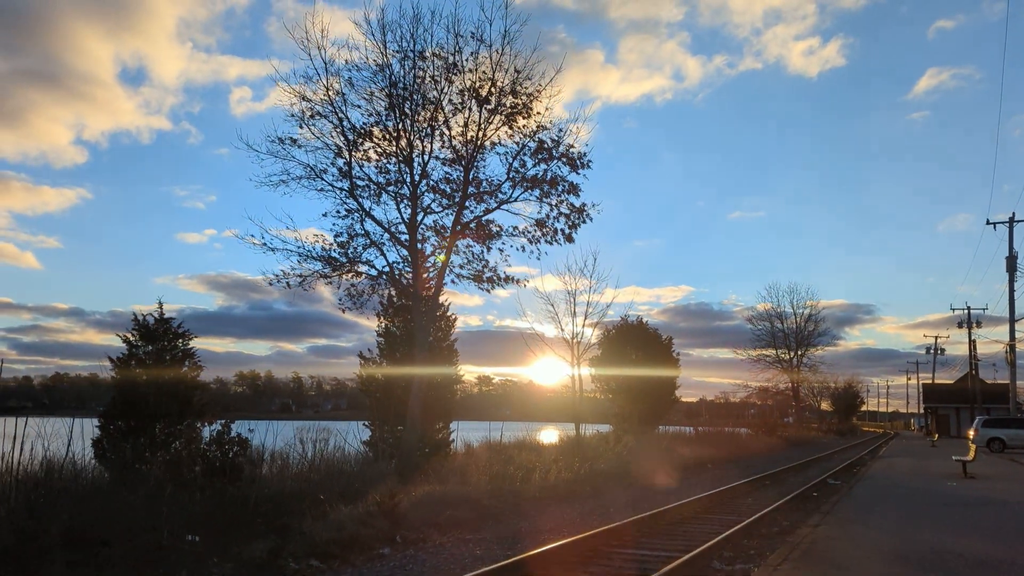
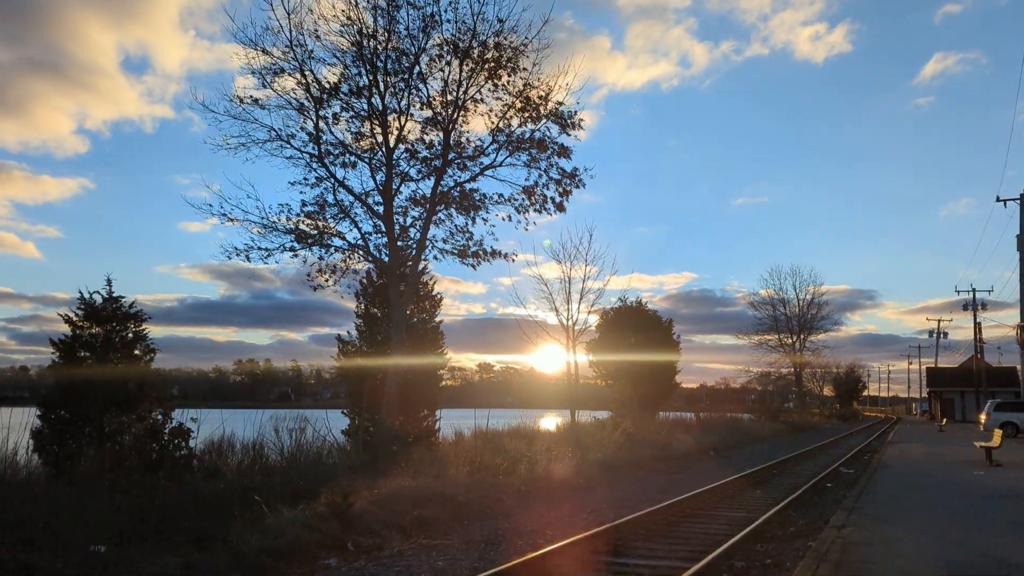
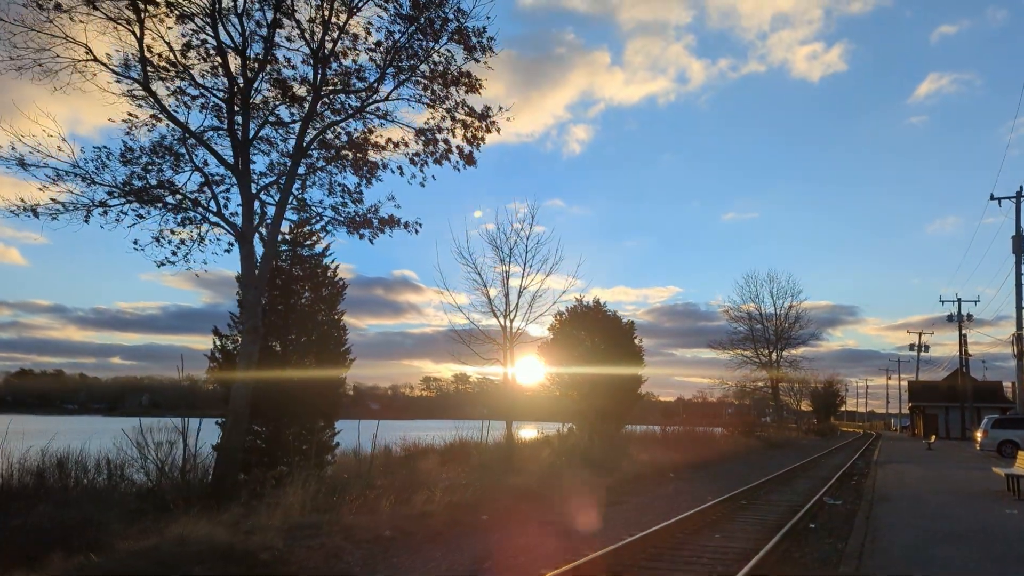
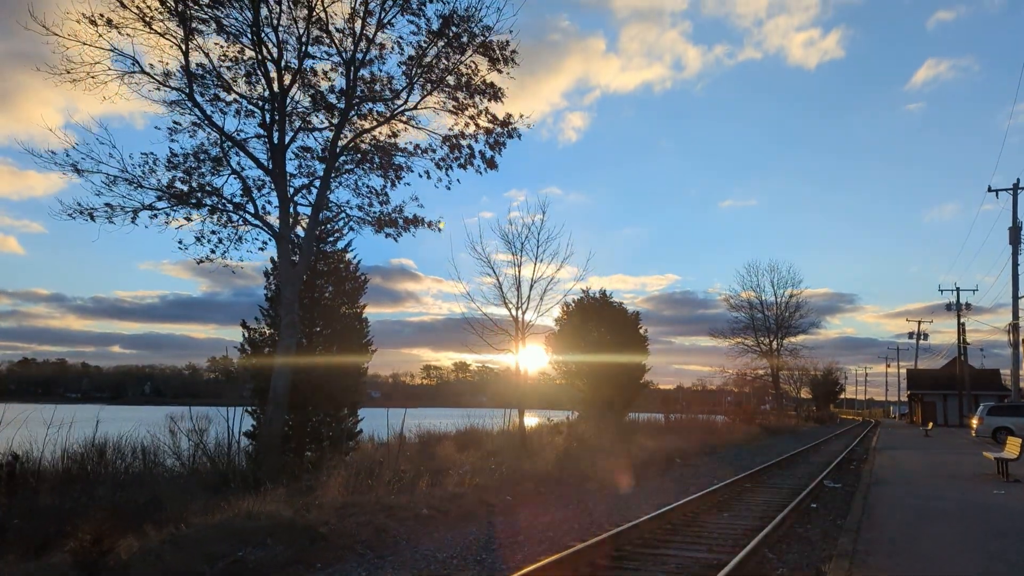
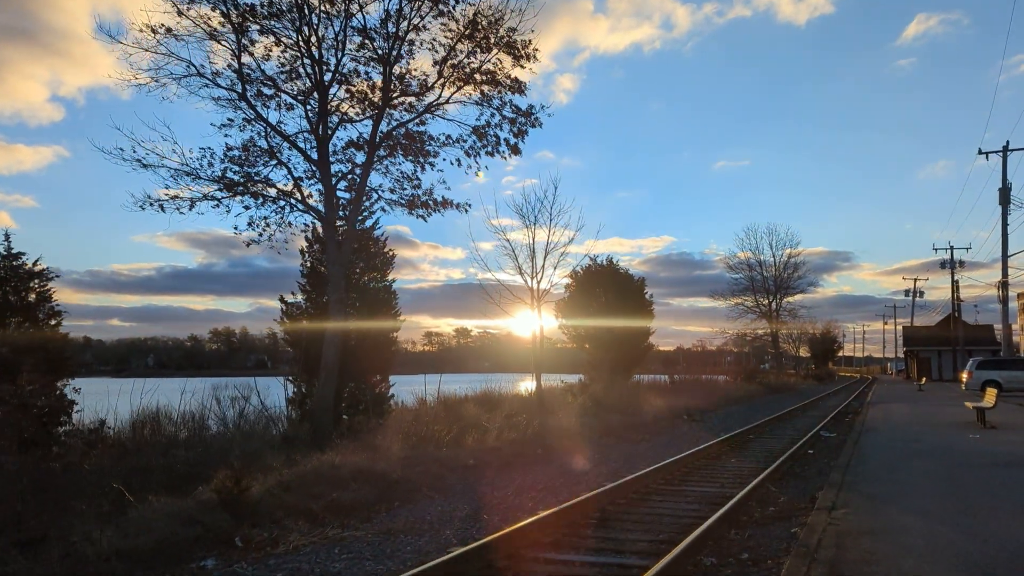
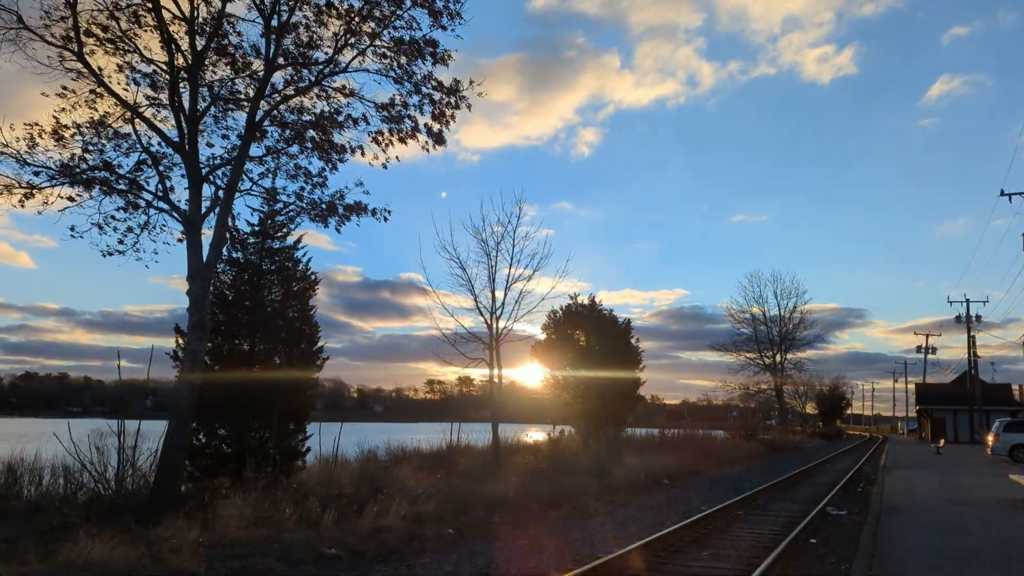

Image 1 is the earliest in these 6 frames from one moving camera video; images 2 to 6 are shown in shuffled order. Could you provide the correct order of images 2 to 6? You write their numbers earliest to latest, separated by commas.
2, 5, 4, 3, 6
